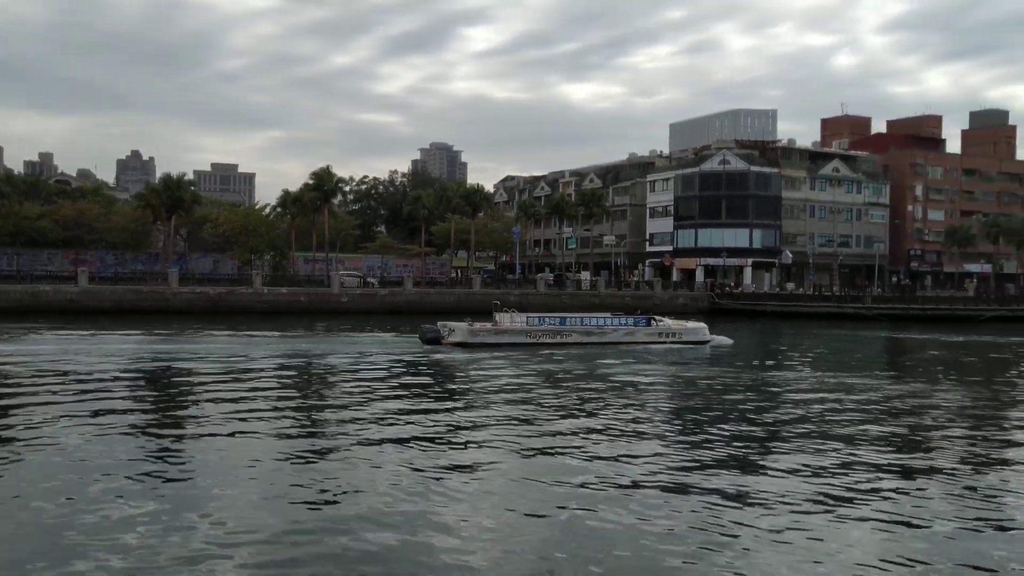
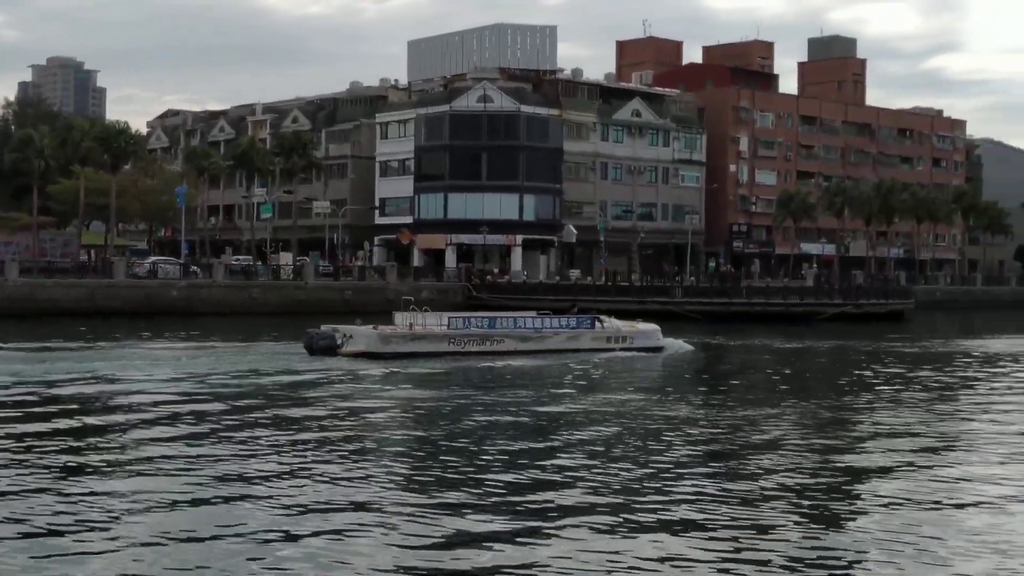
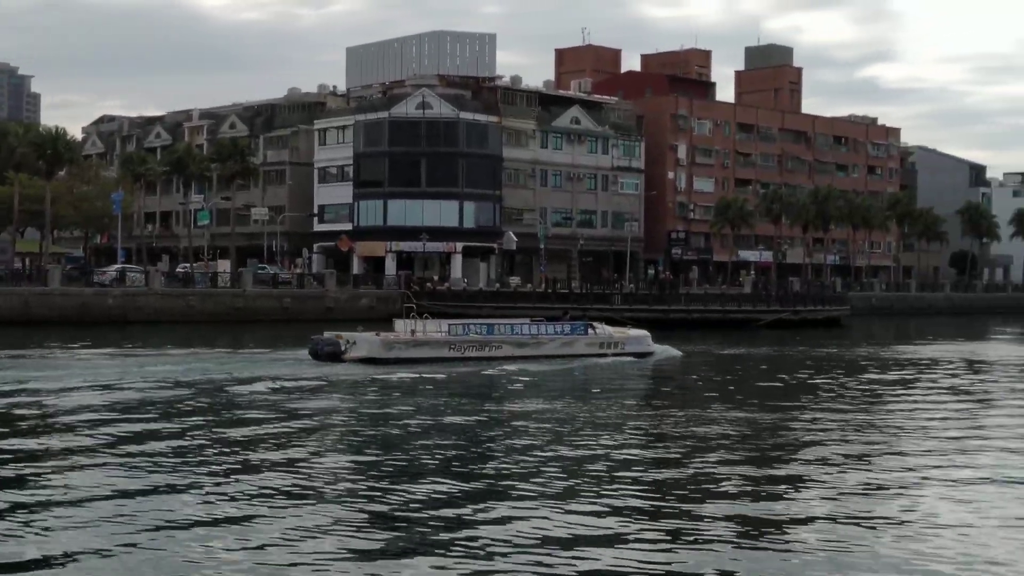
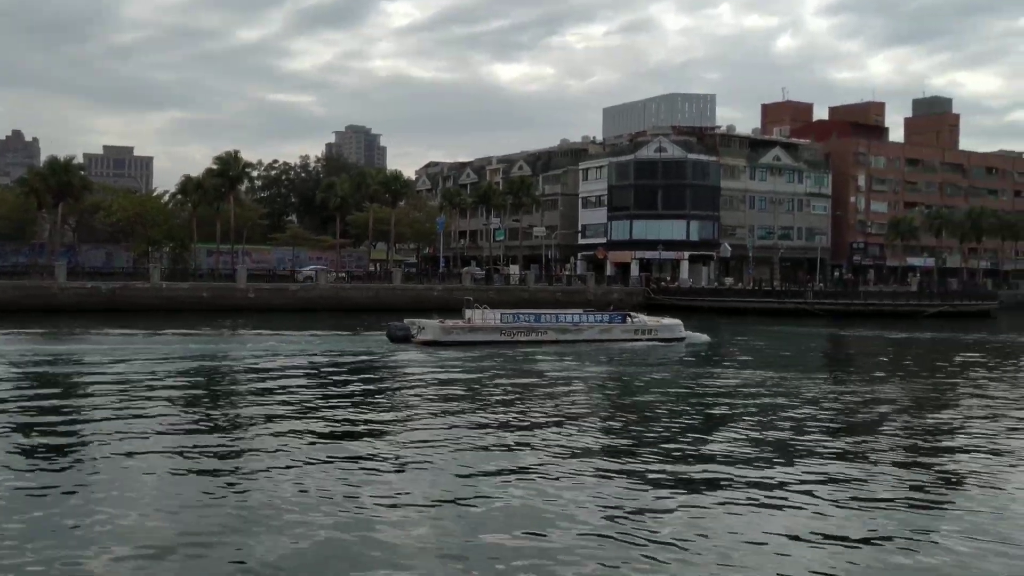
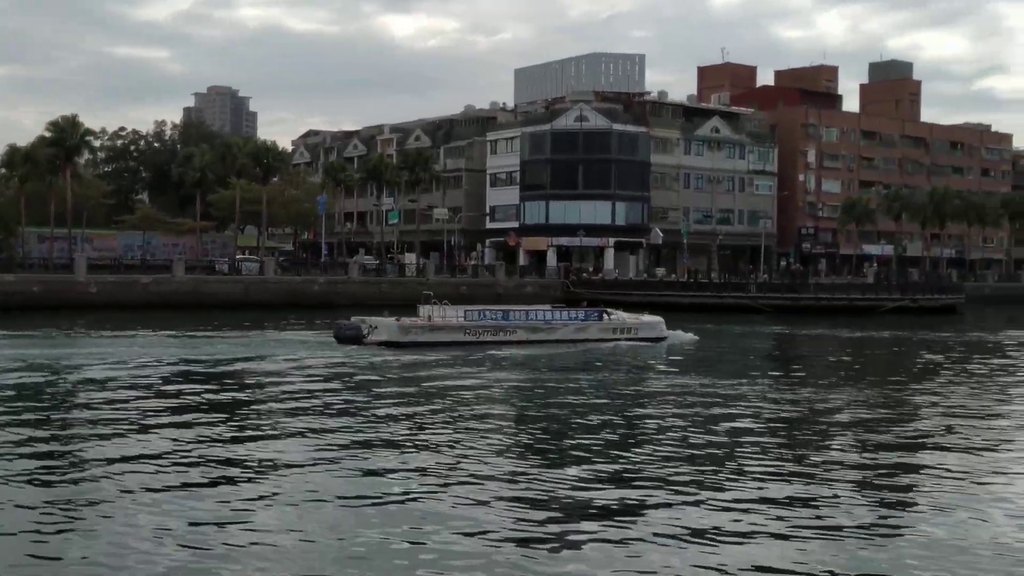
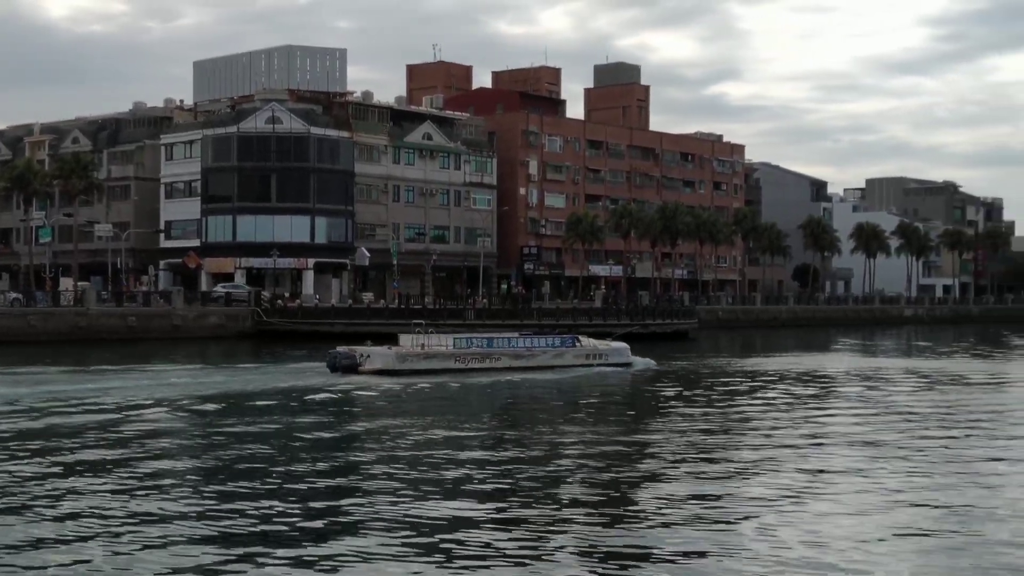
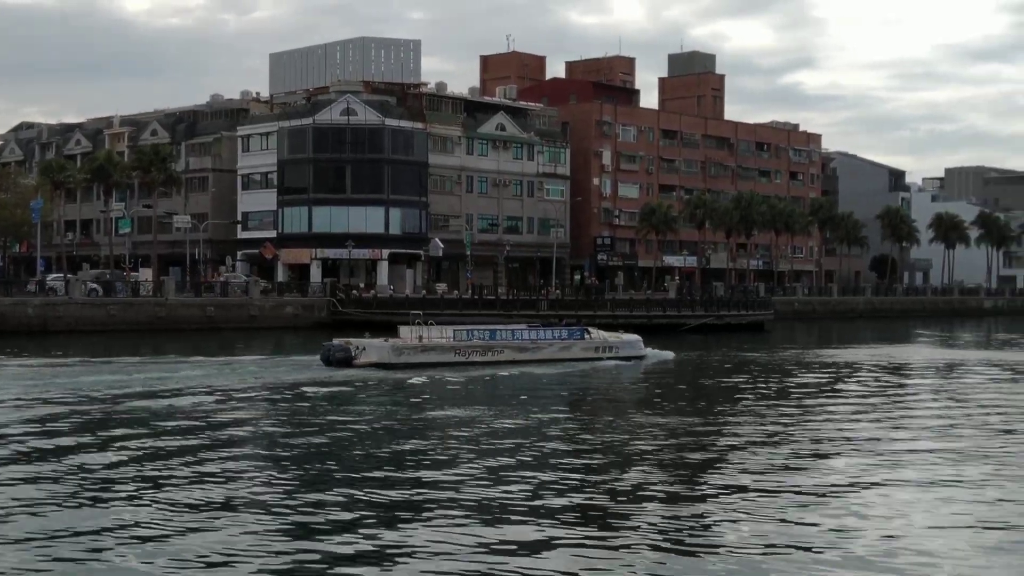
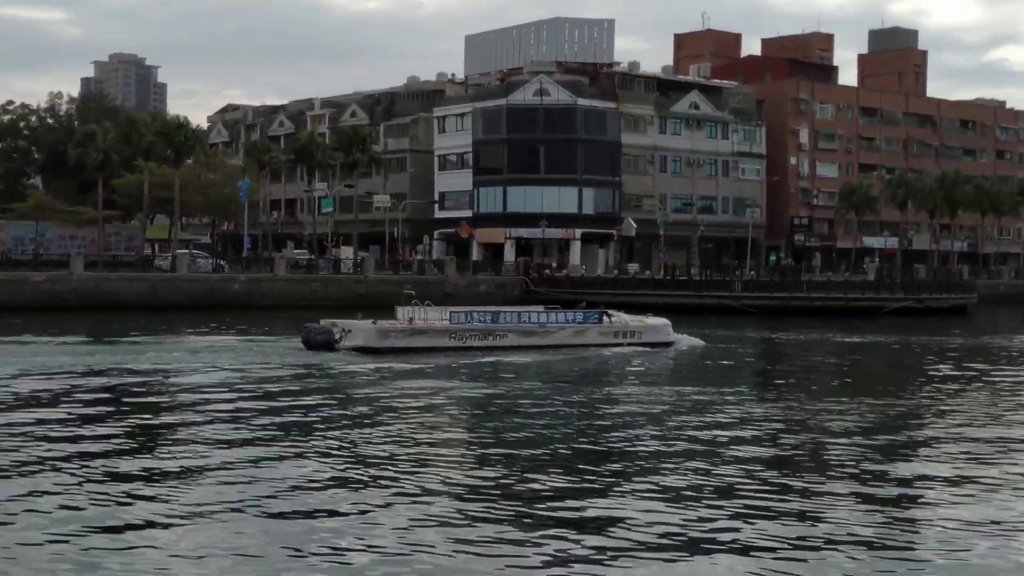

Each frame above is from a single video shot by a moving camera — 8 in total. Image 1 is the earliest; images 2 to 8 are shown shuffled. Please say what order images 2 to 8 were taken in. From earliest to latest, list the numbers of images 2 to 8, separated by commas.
4, 5, 8, 2, 3, 7, 6
